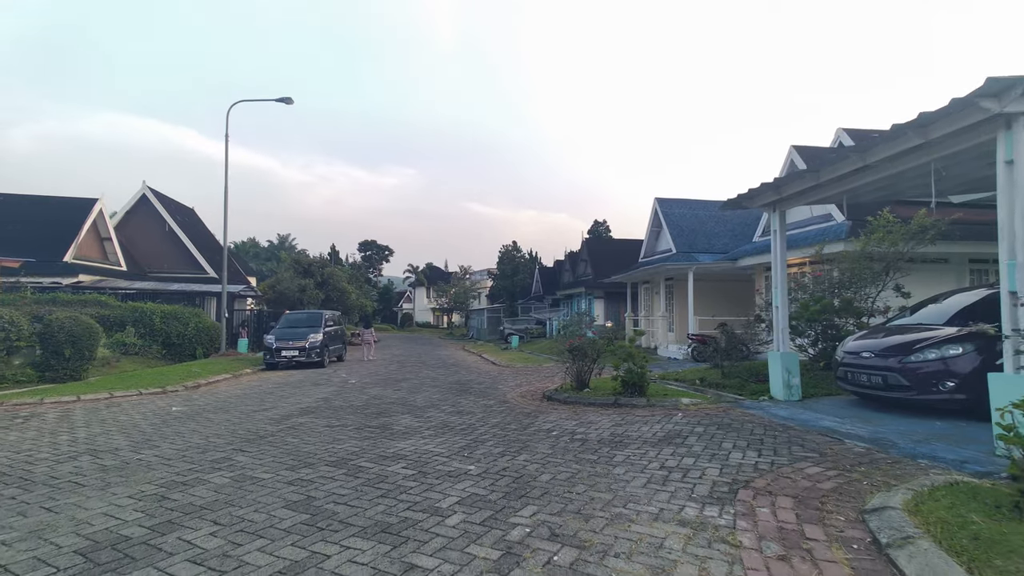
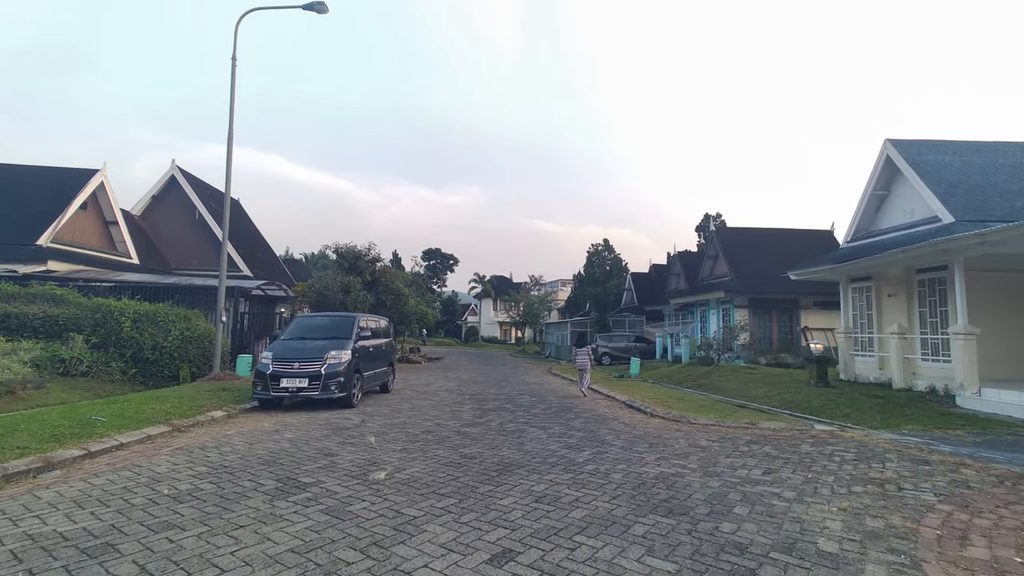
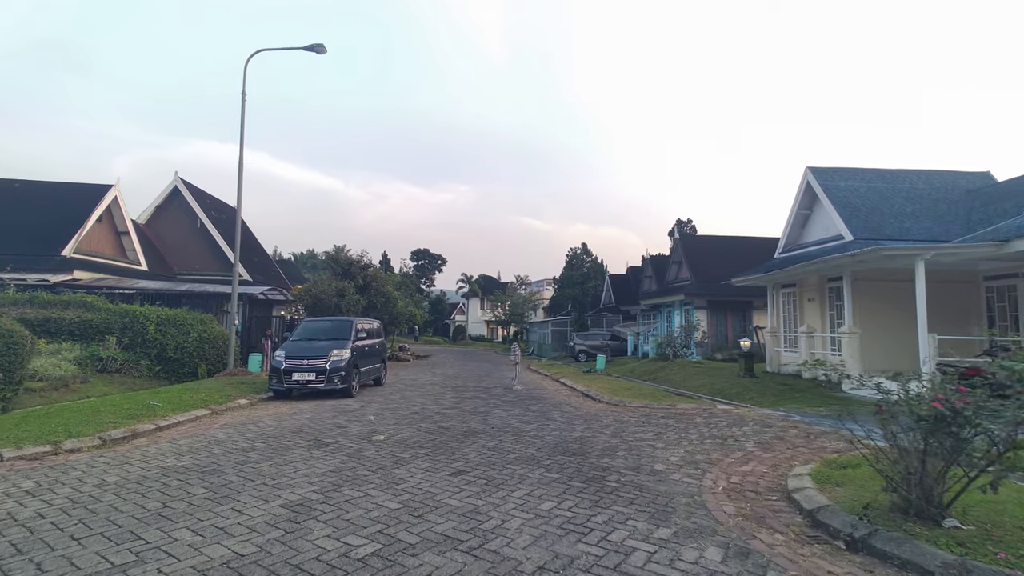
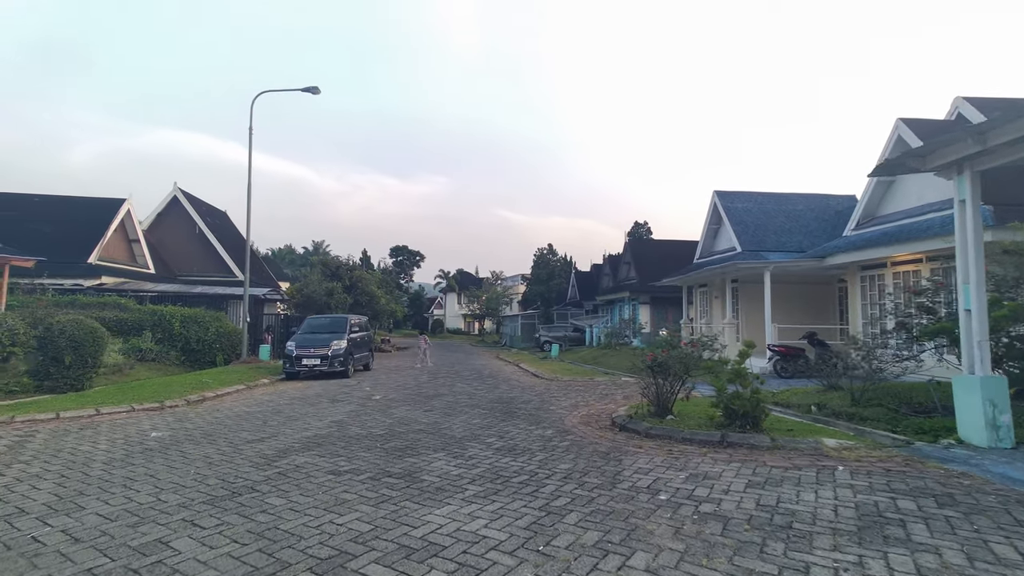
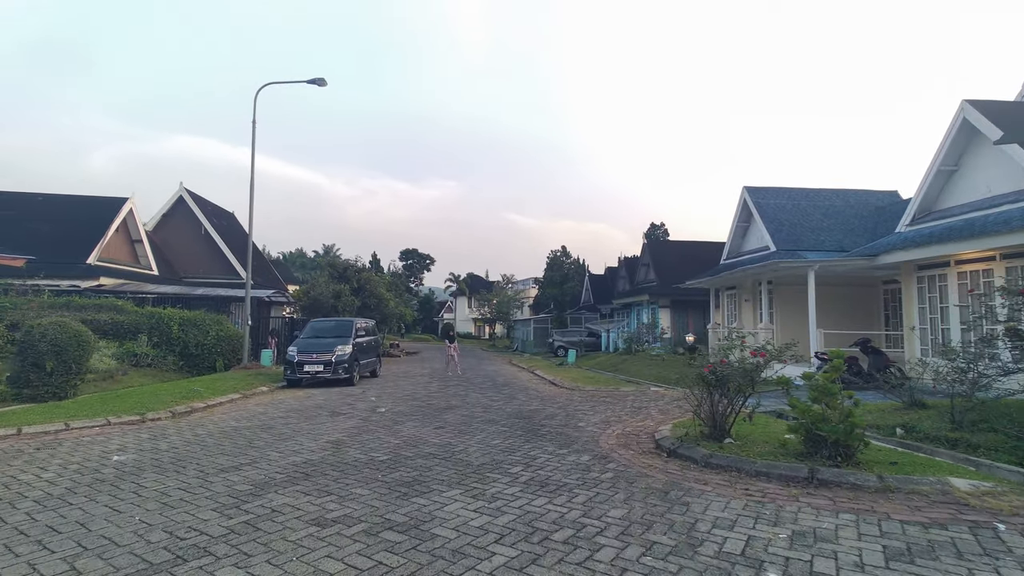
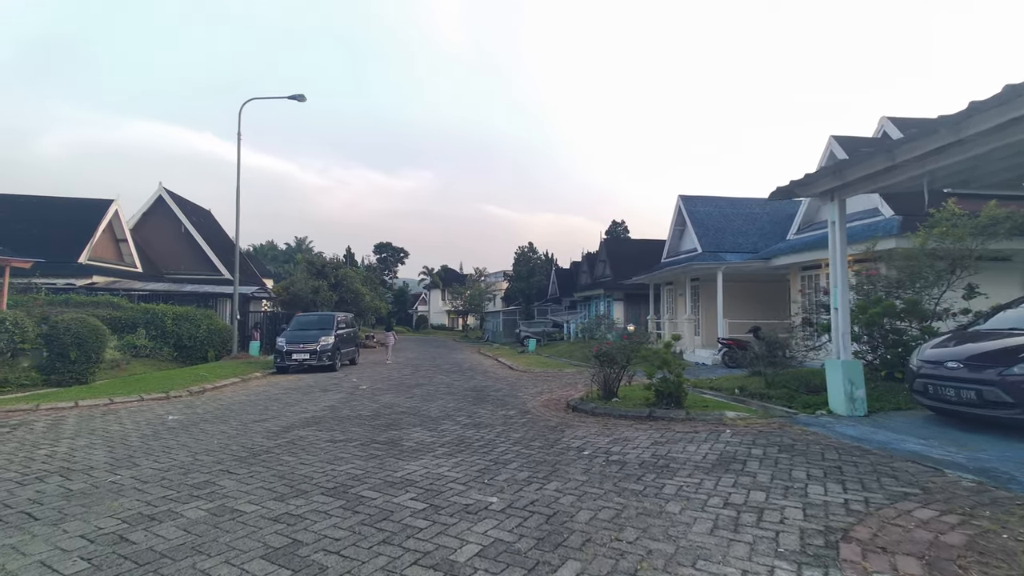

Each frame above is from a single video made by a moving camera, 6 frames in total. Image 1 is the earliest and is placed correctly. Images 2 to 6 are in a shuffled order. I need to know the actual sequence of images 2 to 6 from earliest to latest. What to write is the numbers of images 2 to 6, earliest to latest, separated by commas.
6, 4, 5, 3, 2
